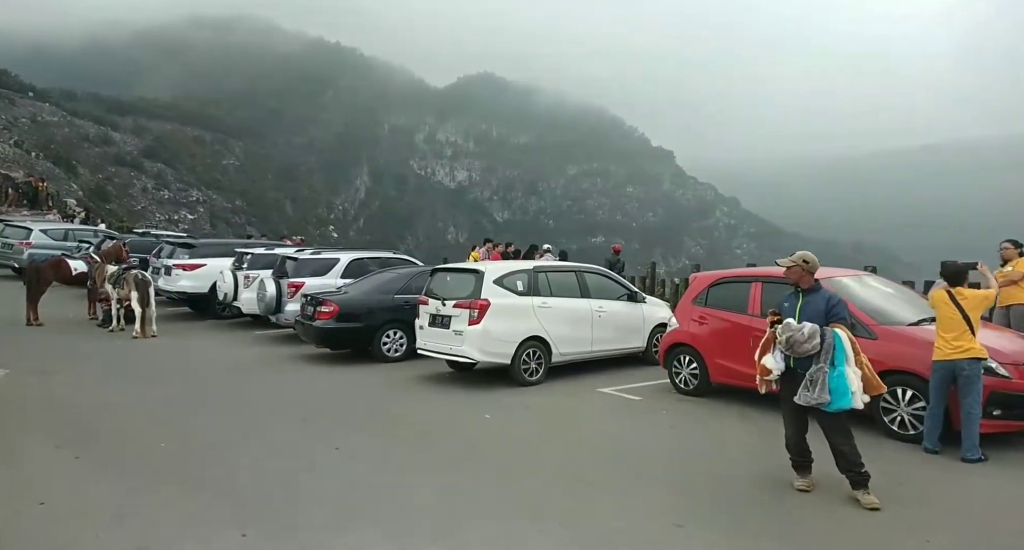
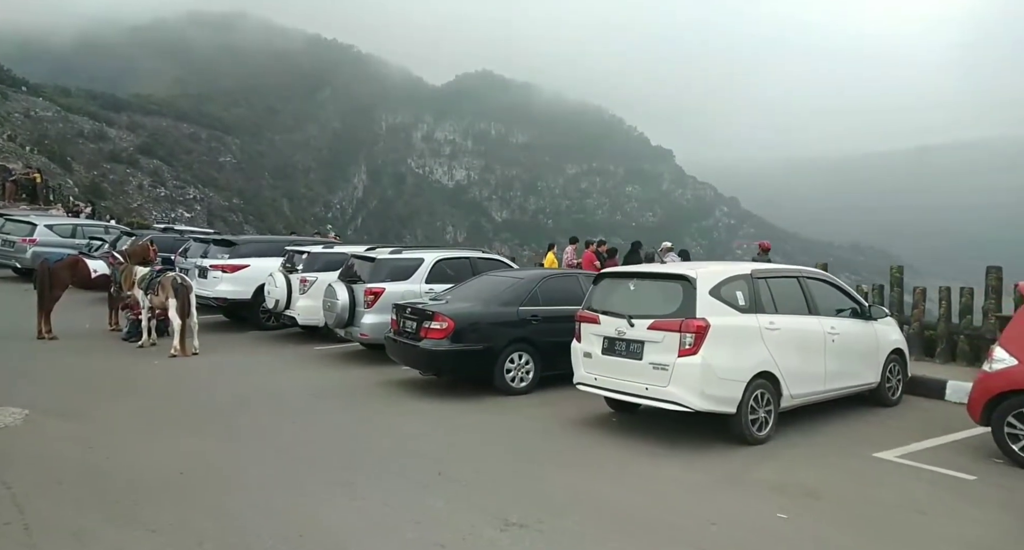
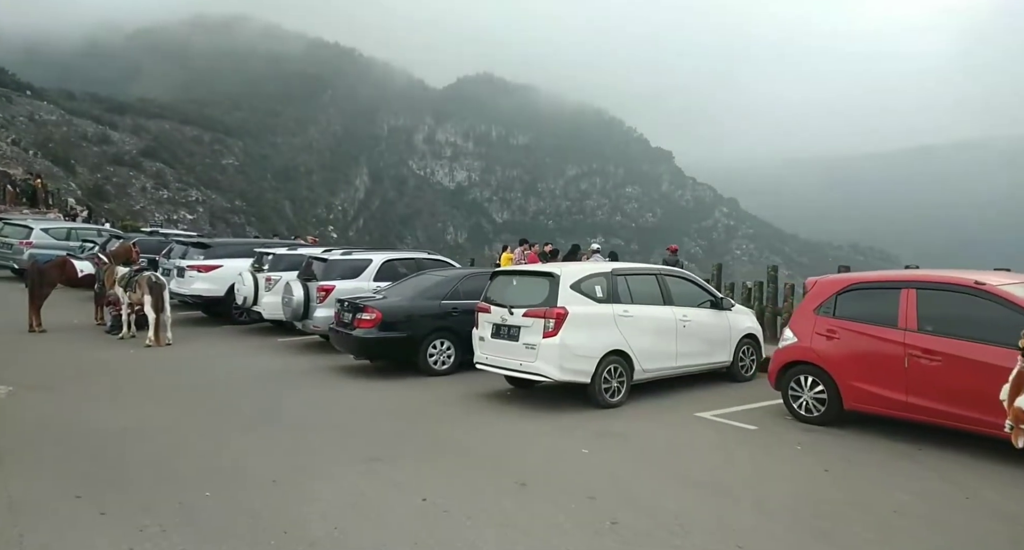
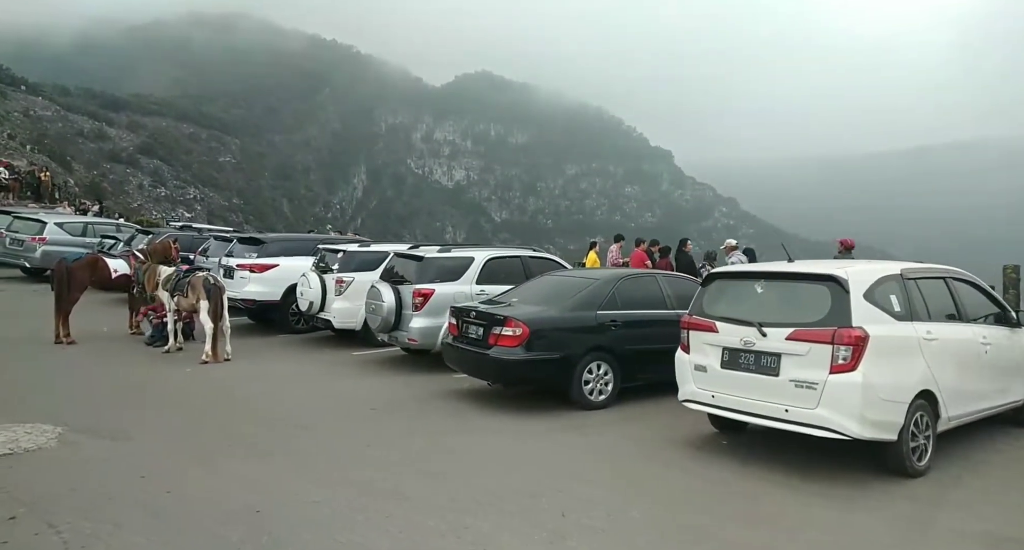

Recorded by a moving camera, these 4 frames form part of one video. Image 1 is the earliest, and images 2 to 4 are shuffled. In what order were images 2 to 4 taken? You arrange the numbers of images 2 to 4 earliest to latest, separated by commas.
3, 2, 4
